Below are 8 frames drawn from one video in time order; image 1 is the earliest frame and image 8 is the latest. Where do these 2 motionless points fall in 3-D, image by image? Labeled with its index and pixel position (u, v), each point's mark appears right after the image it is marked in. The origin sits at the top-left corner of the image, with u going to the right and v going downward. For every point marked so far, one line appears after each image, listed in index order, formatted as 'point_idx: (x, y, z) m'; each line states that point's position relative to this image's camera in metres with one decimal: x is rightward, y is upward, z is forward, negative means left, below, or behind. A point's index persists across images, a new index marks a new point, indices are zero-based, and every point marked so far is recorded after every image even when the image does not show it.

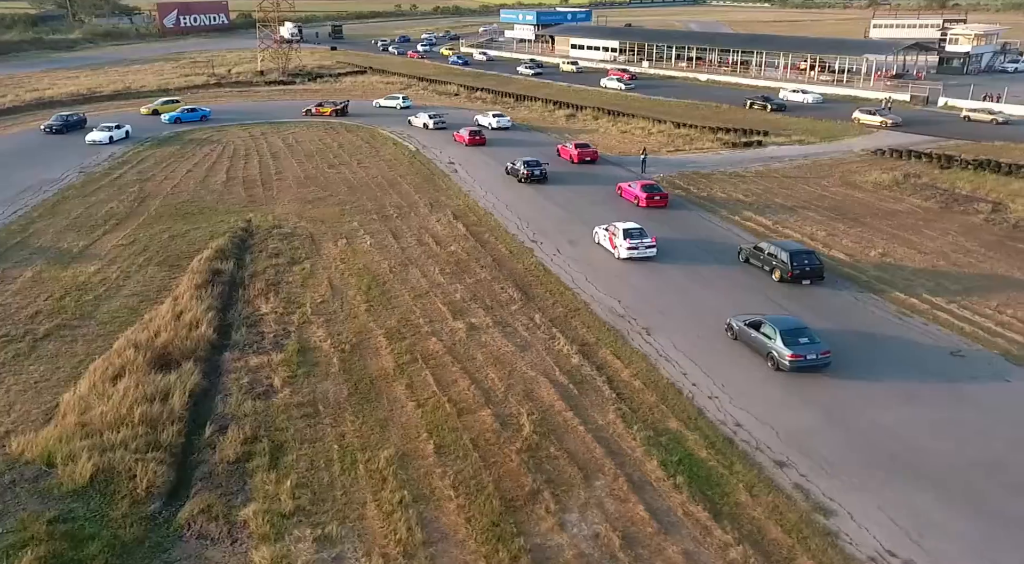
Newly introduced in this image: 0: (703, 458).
0: (+3.1, -2.9, +13.5) m
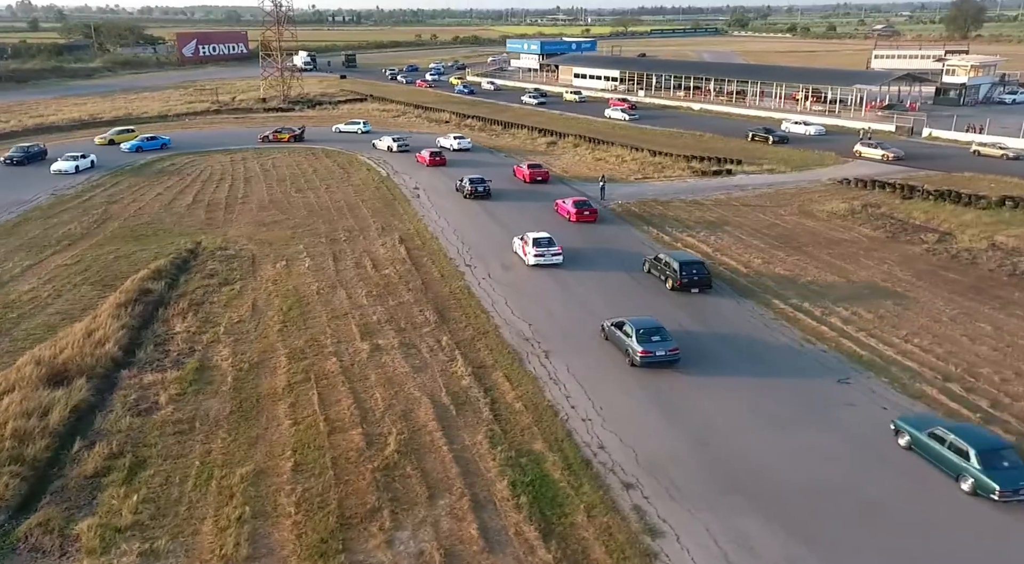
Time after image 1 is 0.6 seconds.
0: (+0.6, -3.3, +13.5) m
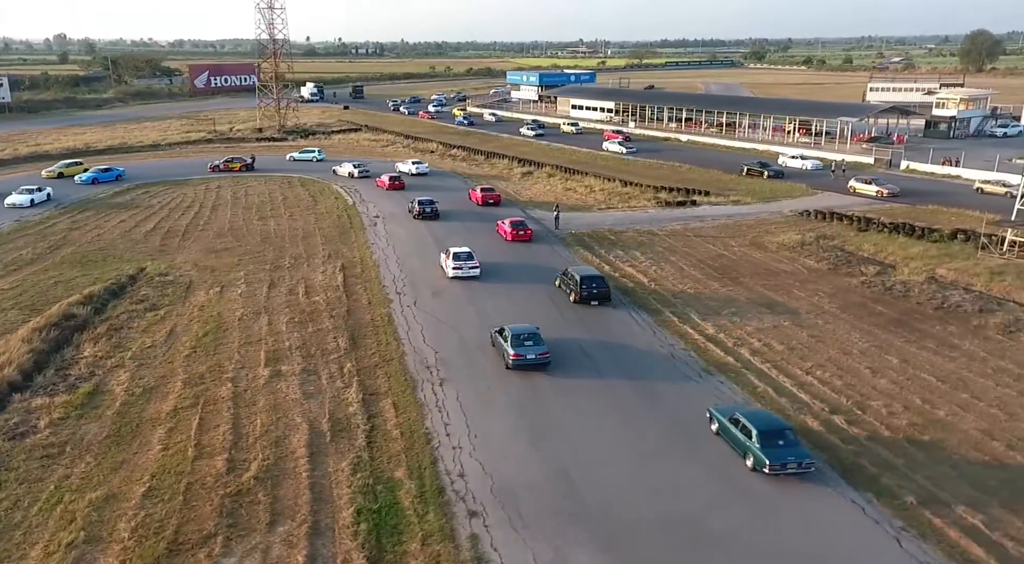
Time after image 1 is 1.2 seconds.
0: (-1.9, -3.8, +13.5) m
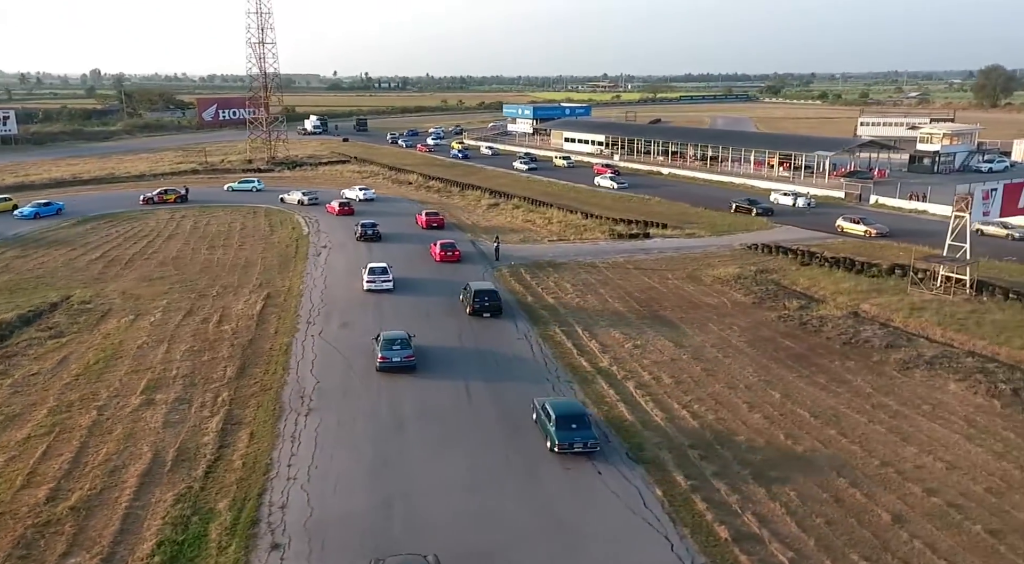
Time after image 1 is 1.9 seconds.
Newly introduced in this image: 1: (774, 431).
0: (-5.0, -4.2, +13.2) m
1: (+5.8, -3.3, +17.7) m
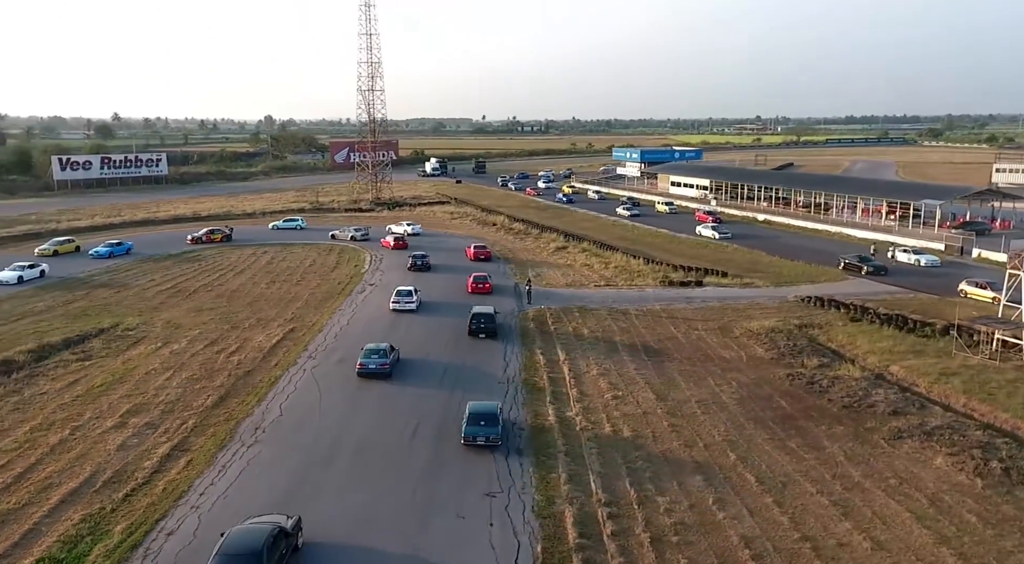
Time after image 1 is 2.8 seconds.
0: (-7.4, -4.8, +13.9) m
1: (+4.1, -4.4, +16.7) m
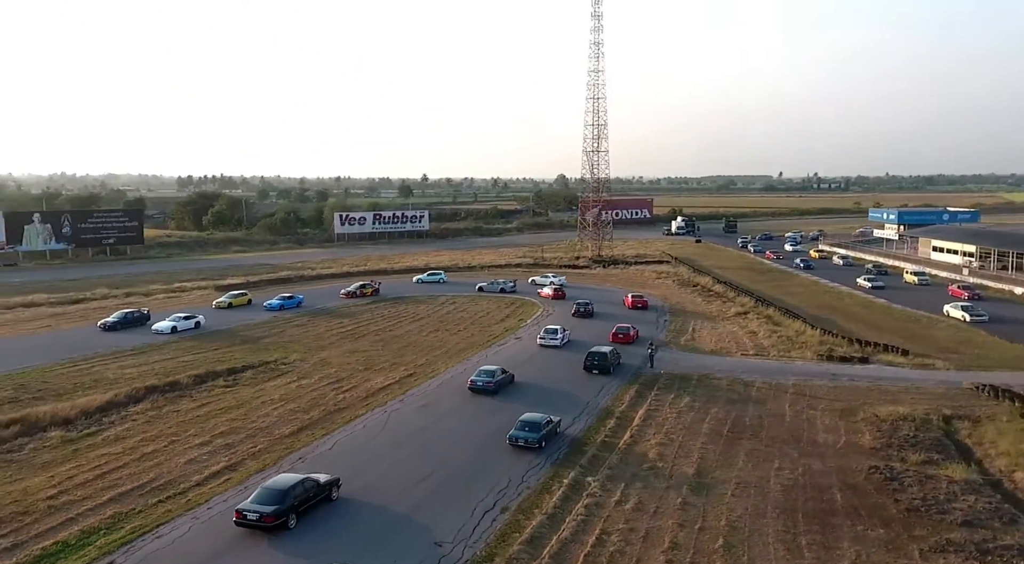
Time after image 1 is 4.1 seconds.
0: (-8.9, -5.5, +16.8) m
1: (+2.9, -5.9, +15.9) m
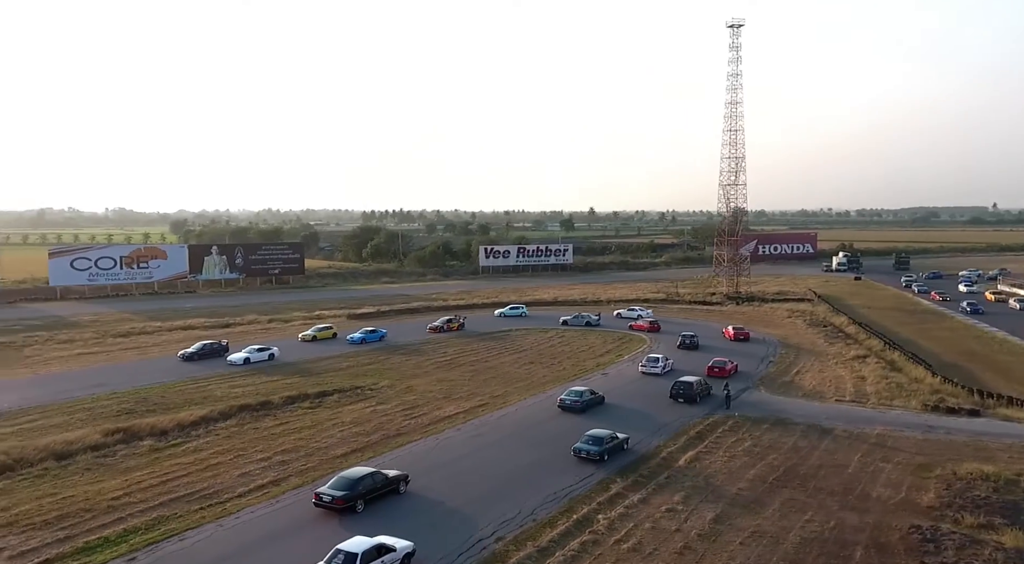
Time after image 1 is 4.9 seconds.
0: (-9.3, -6.2, +19.2) m
1: (+2.1, -6.7, +16.0) m
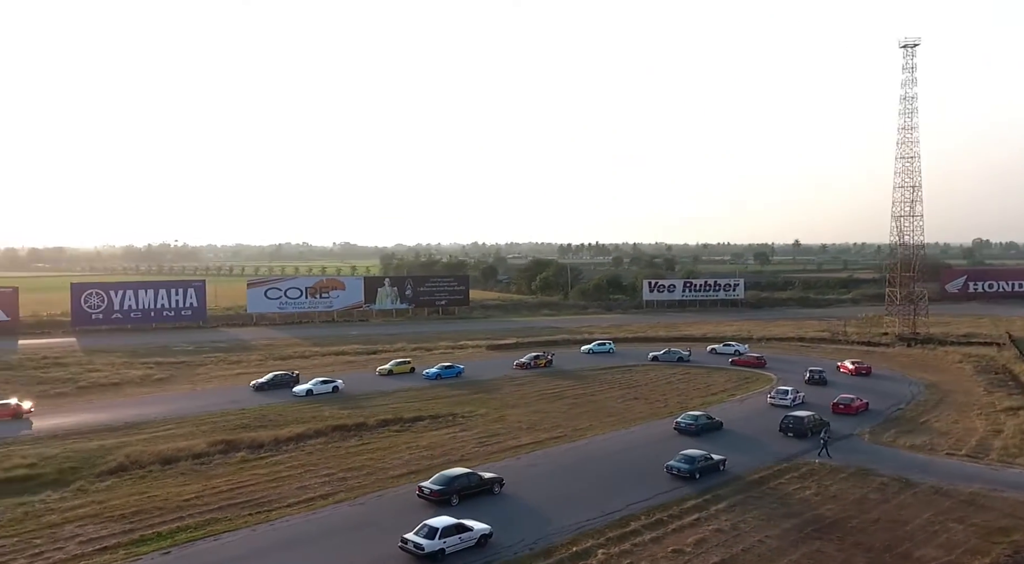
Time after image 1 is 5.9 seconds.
0: (-9.5, -7.1, +22.3) m
1: (+0.8, -7.5, +16.5) m
